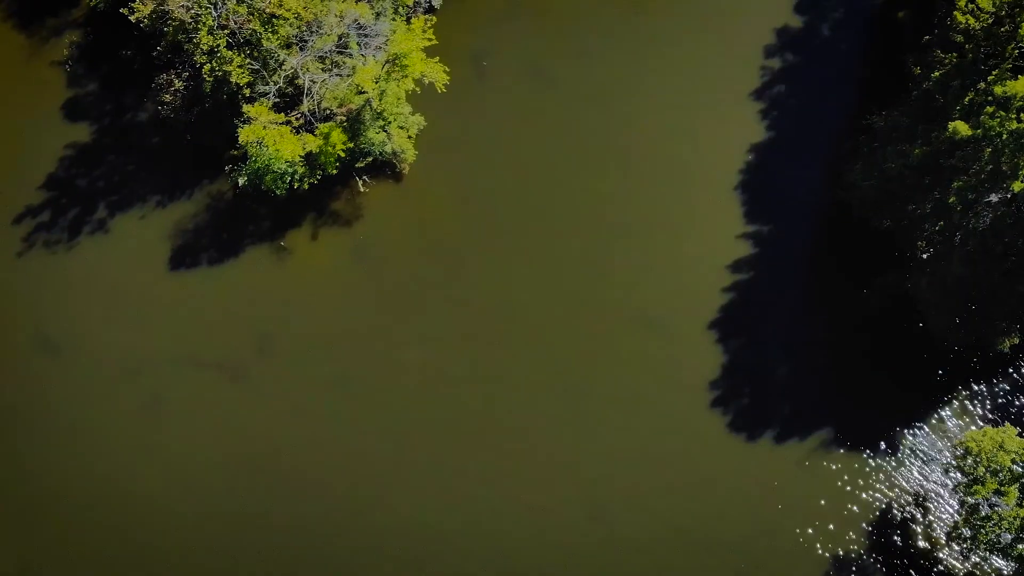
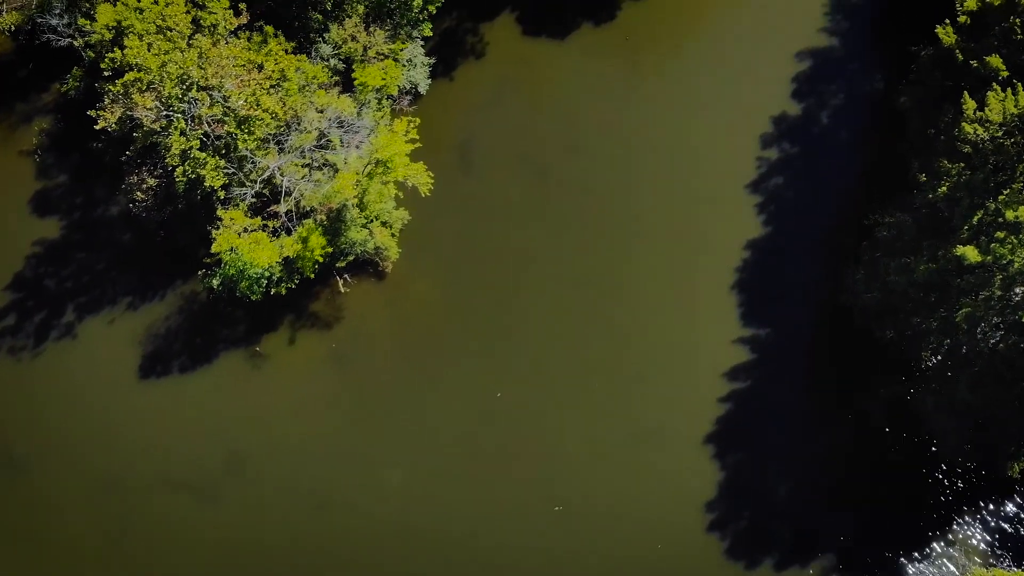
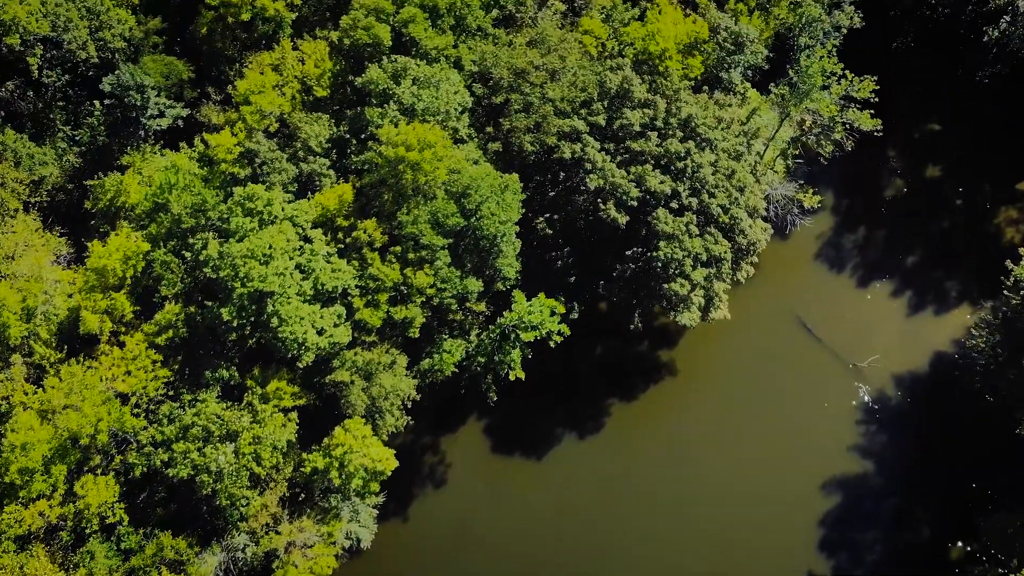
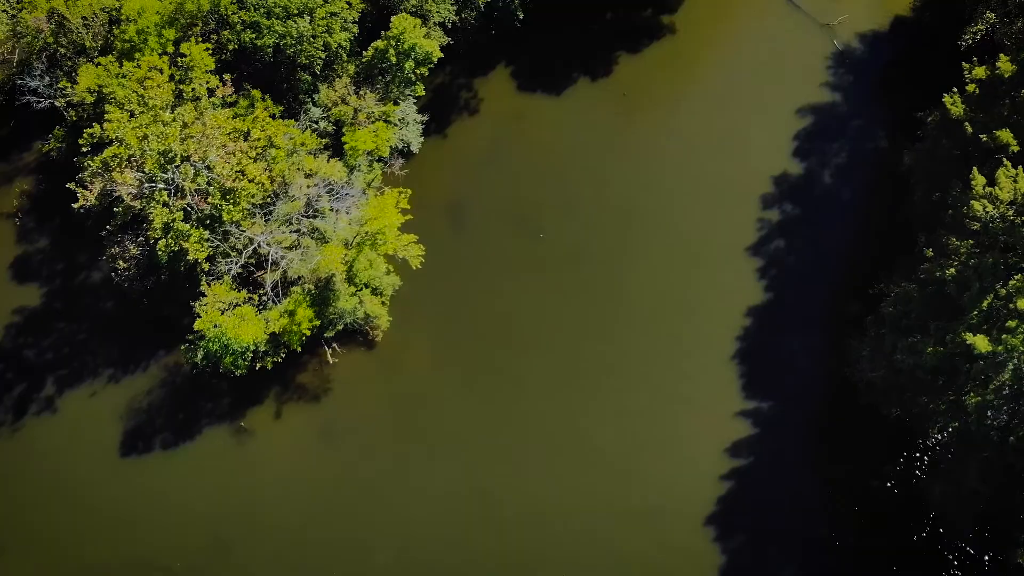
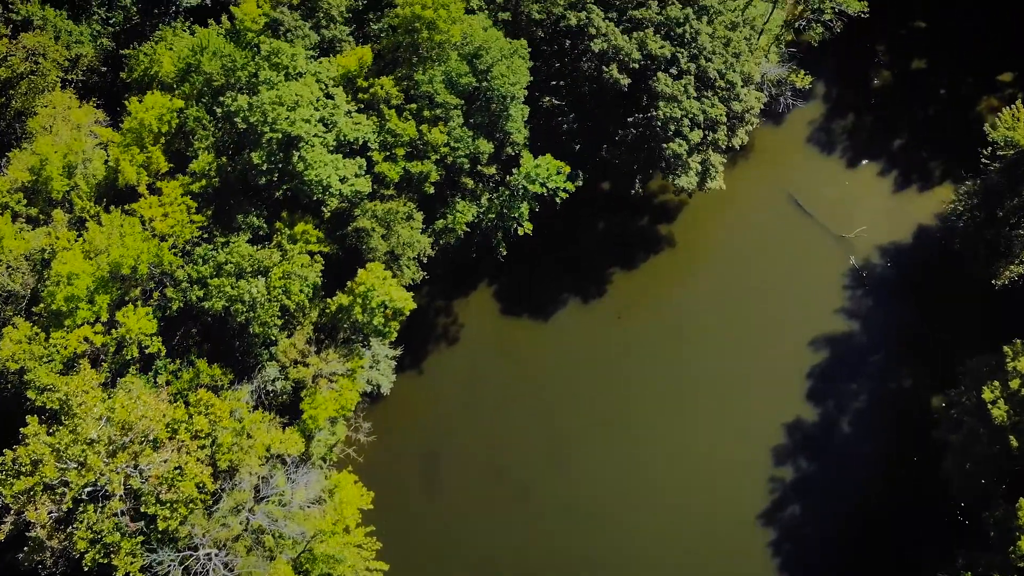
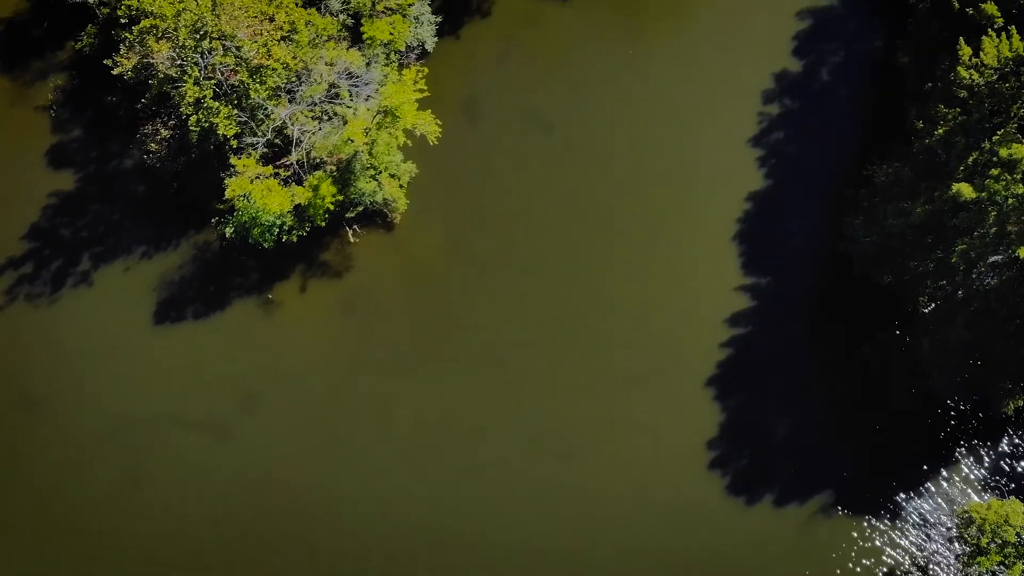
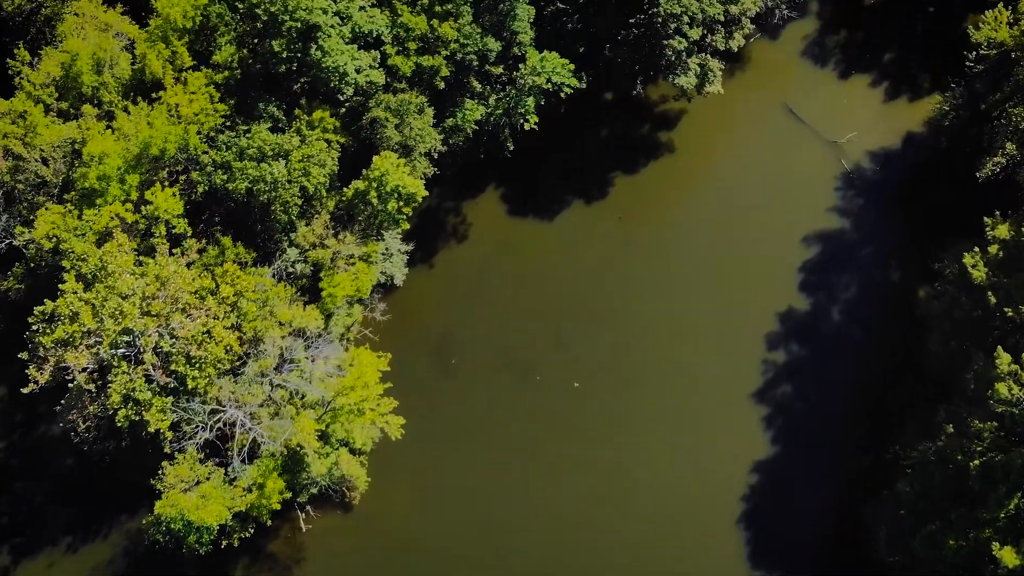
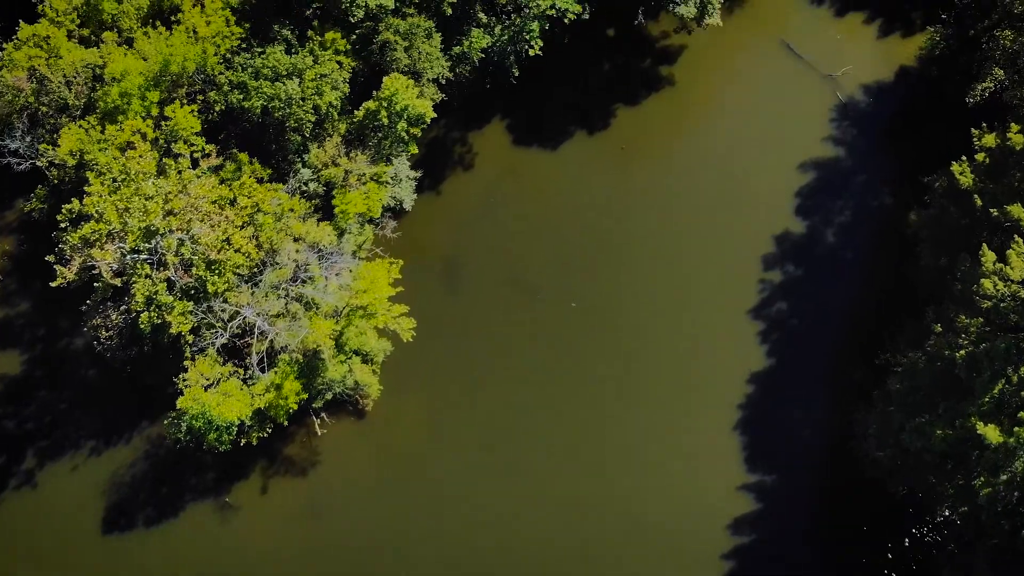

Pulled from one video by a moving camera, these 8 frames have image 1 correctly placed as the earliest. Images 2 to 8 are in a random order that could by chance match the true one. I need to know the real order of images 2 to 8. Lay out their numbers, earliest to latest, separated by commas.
6, 2, 4, 8, 7, 5, 3
